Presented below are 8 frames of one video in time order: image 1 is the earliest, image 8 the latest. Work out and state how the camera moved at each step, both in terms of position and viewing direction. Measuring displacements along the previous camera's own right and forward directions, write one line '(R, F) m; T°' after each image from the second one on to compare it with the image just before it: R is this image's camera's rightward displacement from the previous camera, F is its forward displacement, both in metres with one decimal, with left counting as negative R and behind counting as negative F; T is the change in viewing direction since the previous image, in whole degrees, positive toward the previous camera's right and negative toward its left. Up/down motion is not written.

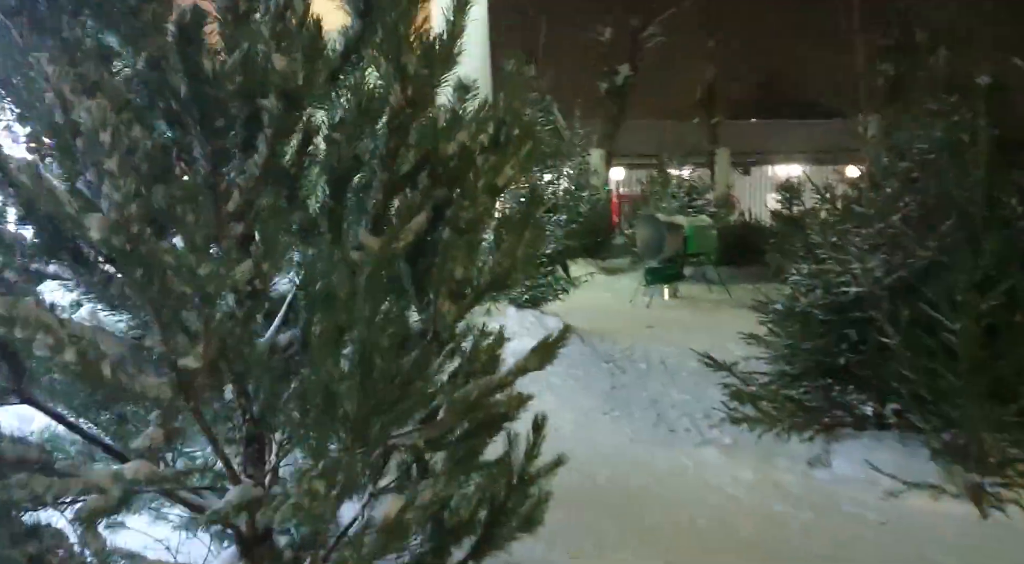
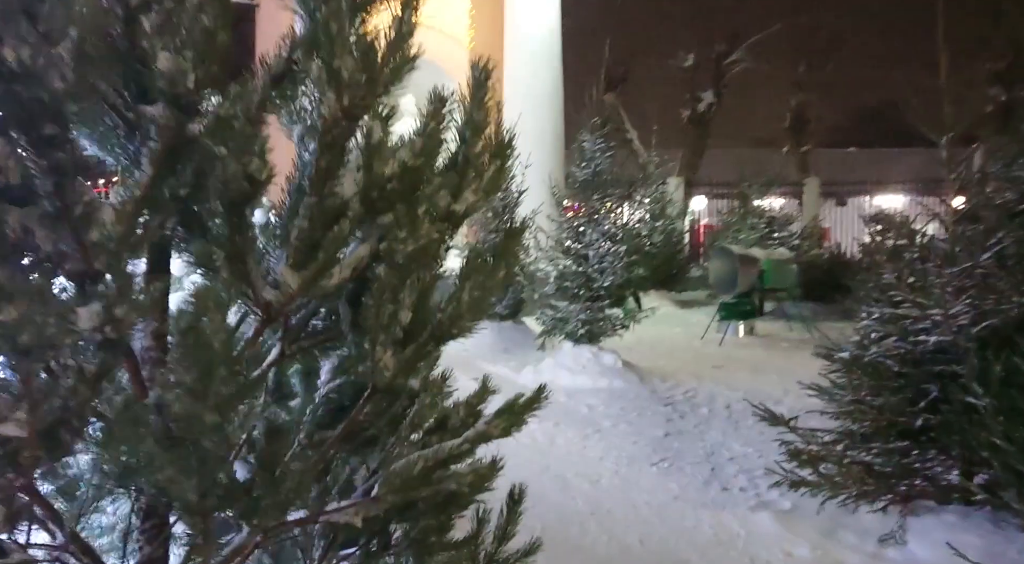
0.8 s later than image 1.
(+0.3, +0.3) m; -7°
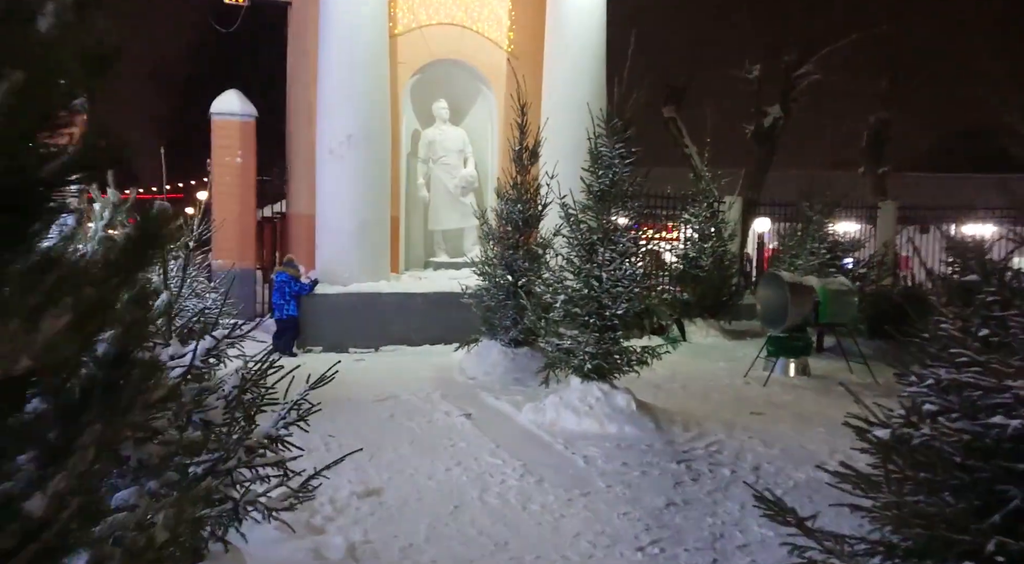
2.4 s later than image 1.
(+0.7, +1.0) m; -5°
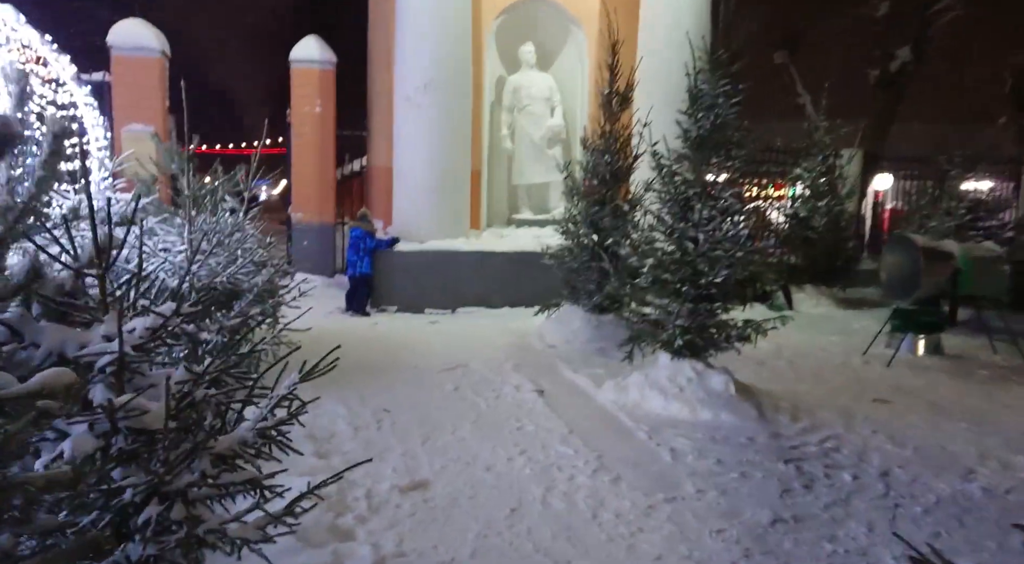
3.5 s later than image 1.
(+0.1, +0.9) m; -8°
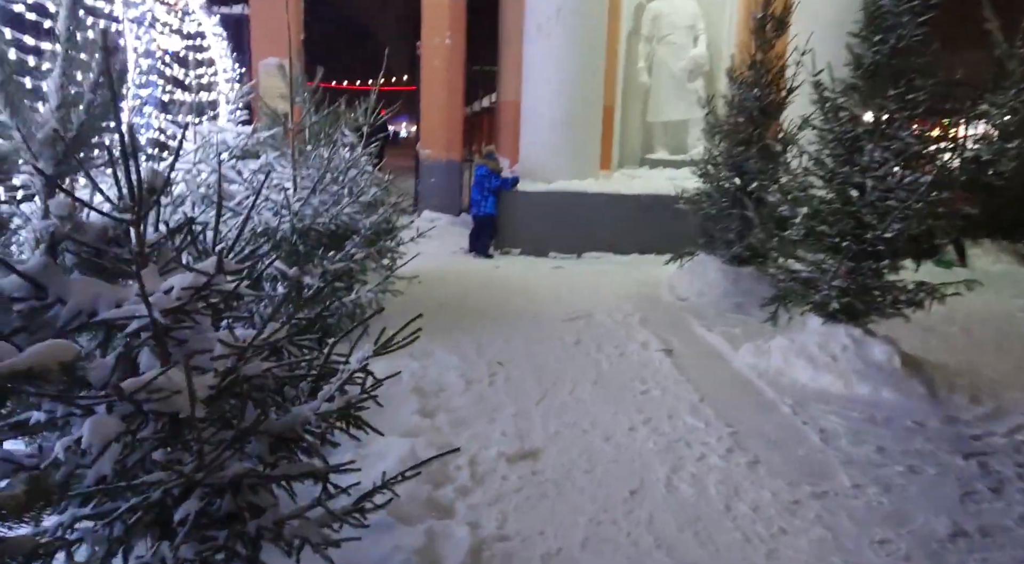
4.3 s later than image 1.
(0.0, +0.5) m; -11°
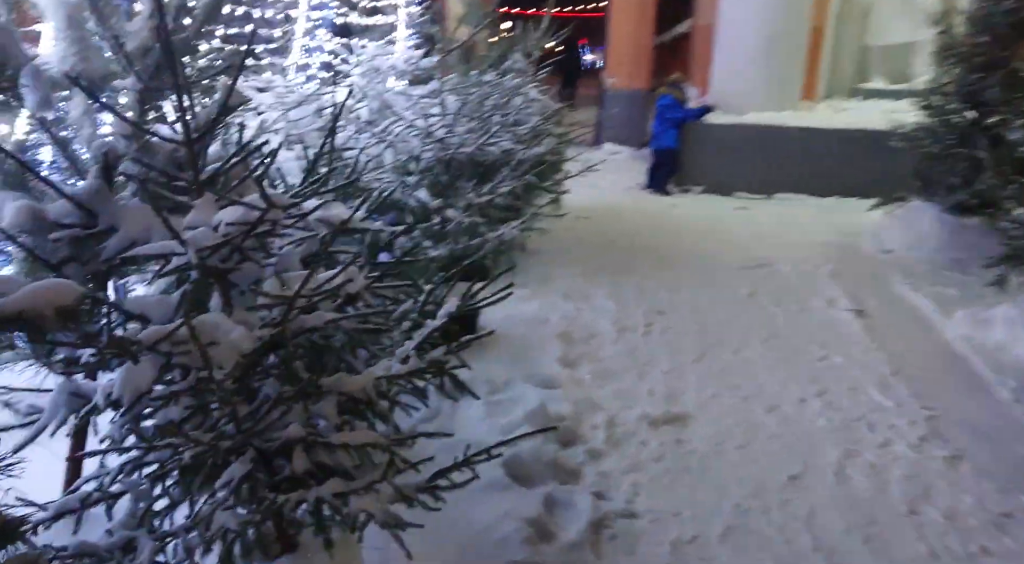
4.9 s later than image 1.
(+0.1, +0.4) m; -15°
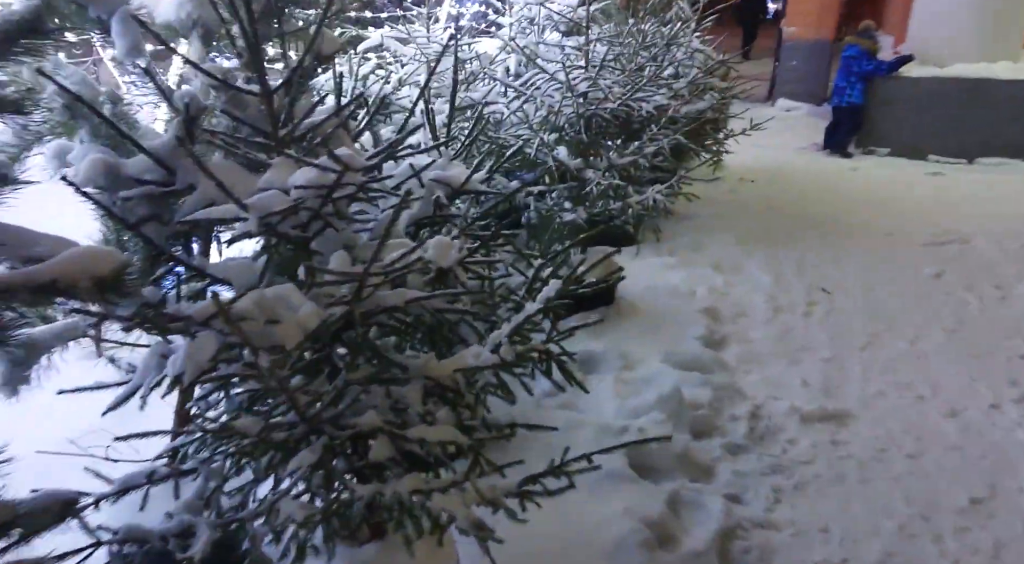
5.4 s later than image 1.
(+0.1, +0.2) m; -13°
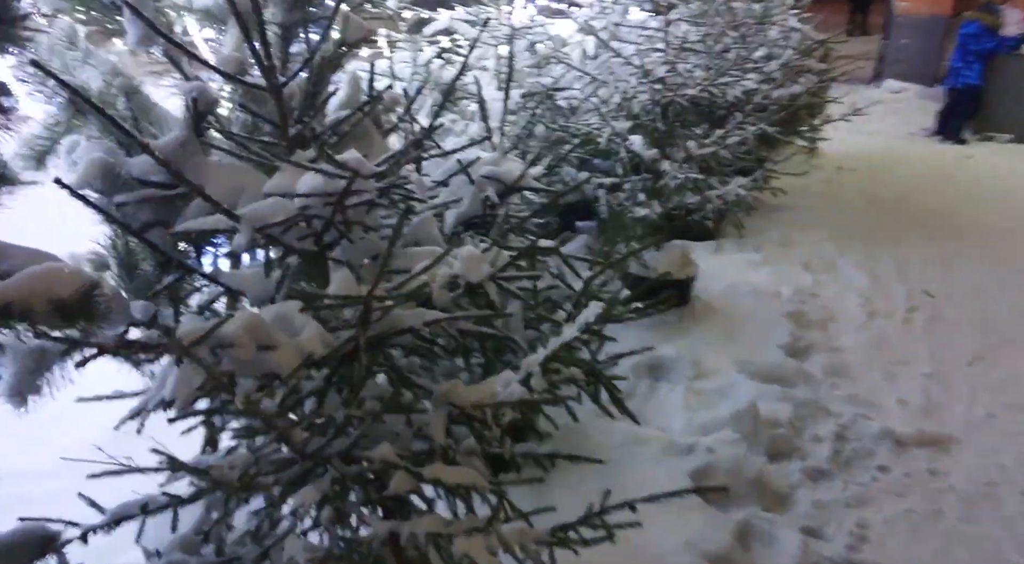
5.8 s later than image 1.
(+0.1, +0.2) m; -7°
